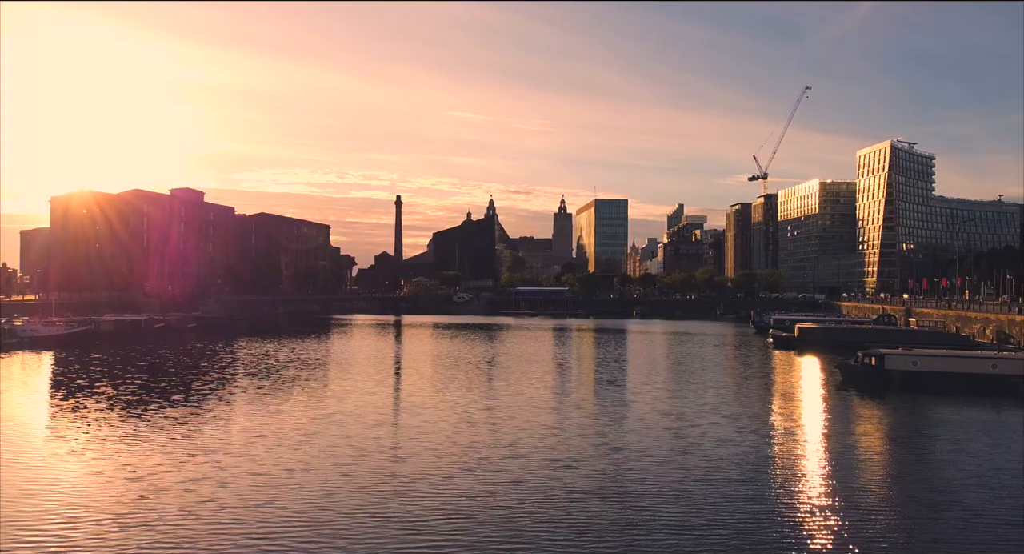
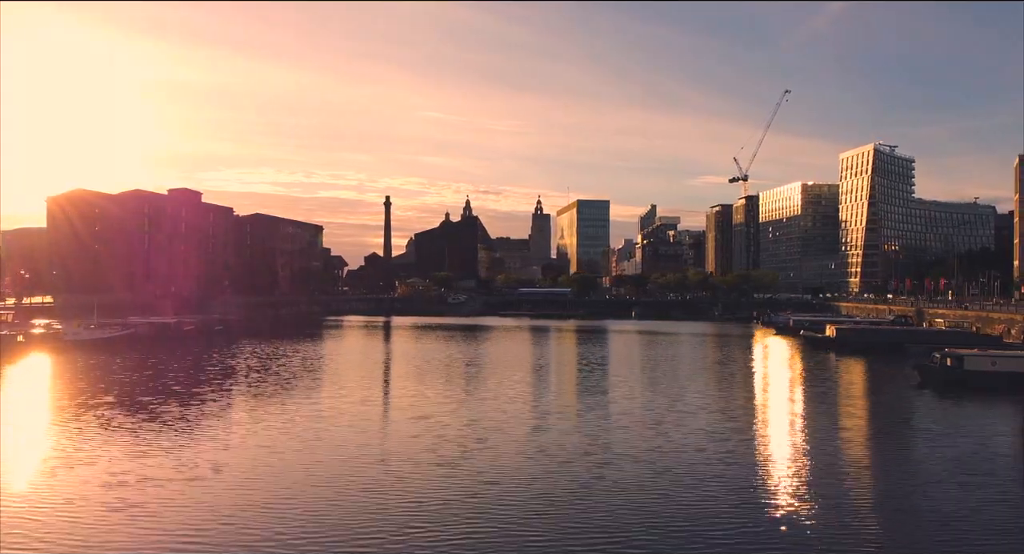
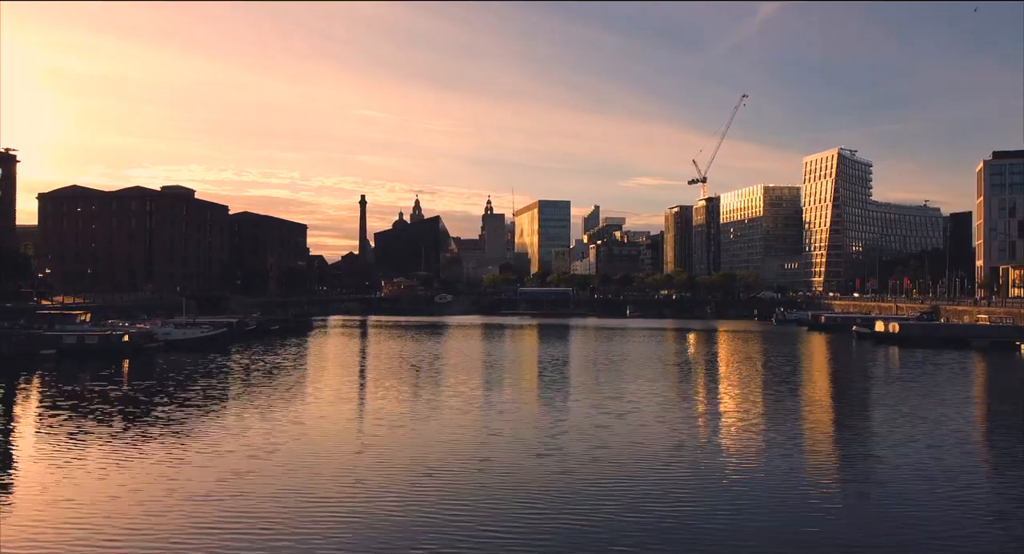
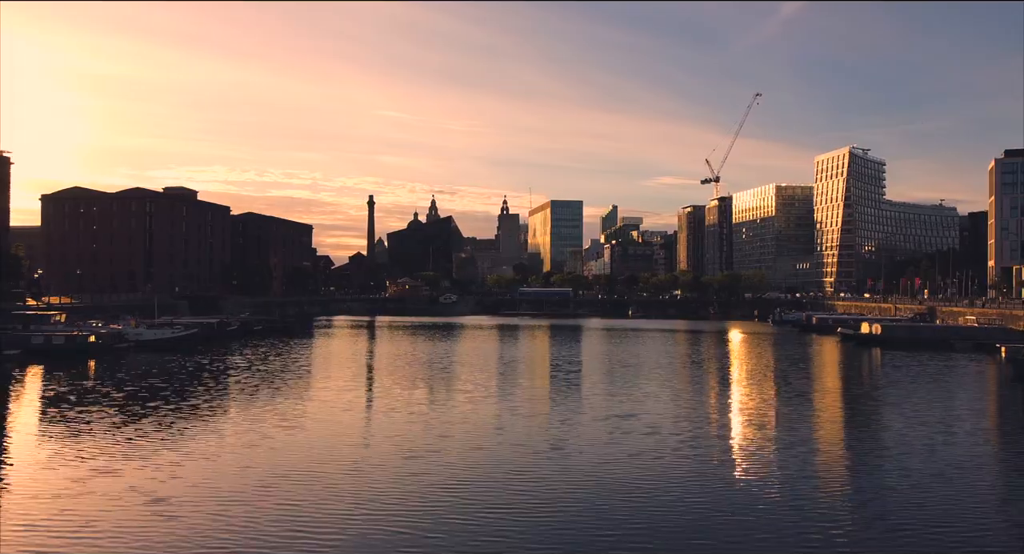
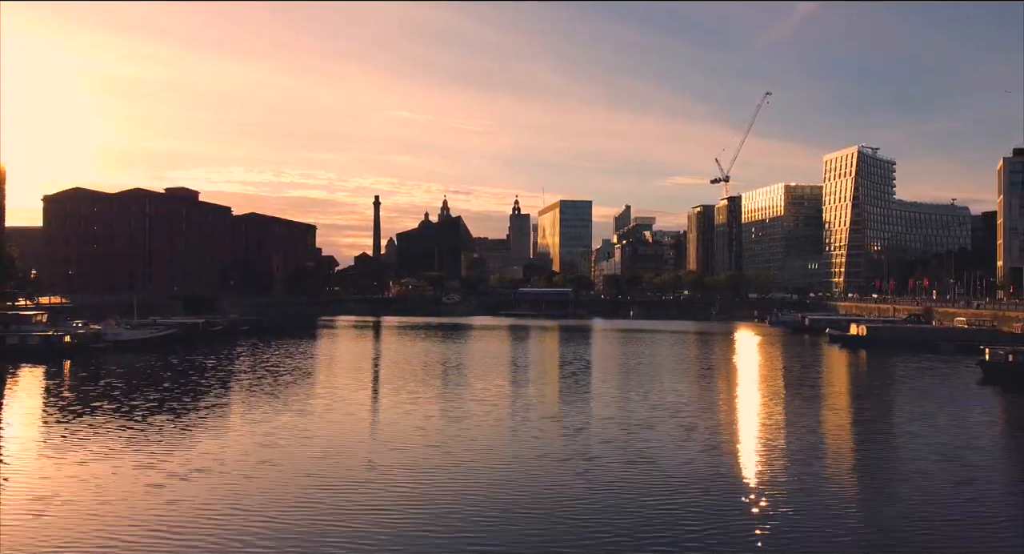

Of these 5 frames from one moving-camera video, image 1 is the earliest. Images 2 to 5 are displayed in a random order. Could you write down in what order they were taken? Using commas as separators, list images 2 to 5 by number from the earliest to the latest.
2, 5, 4, 3
